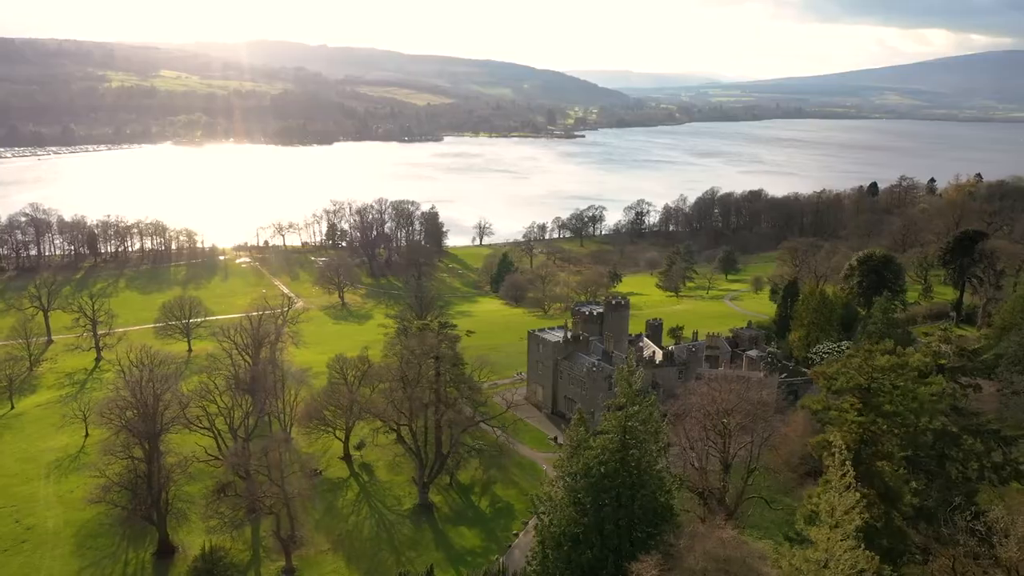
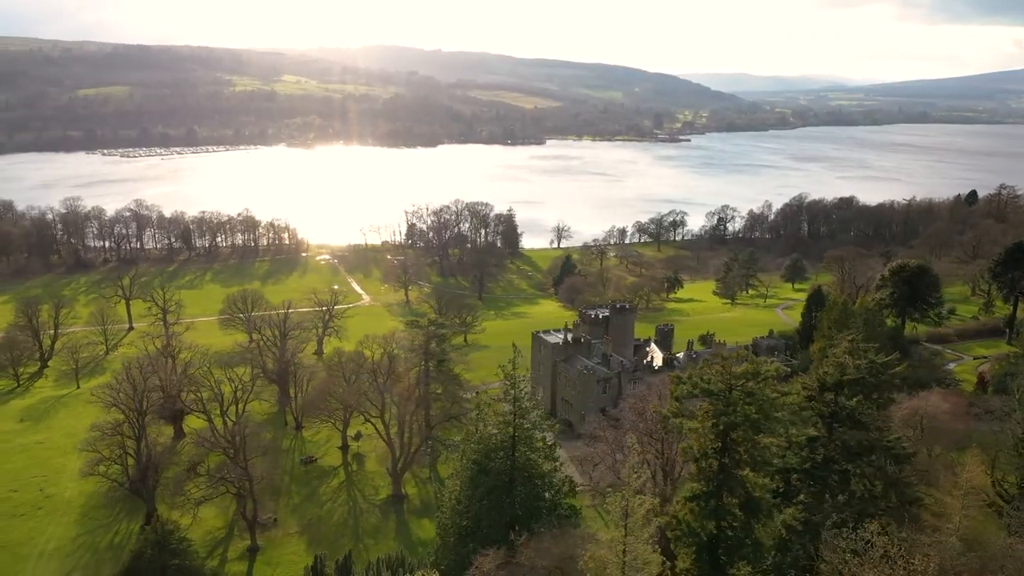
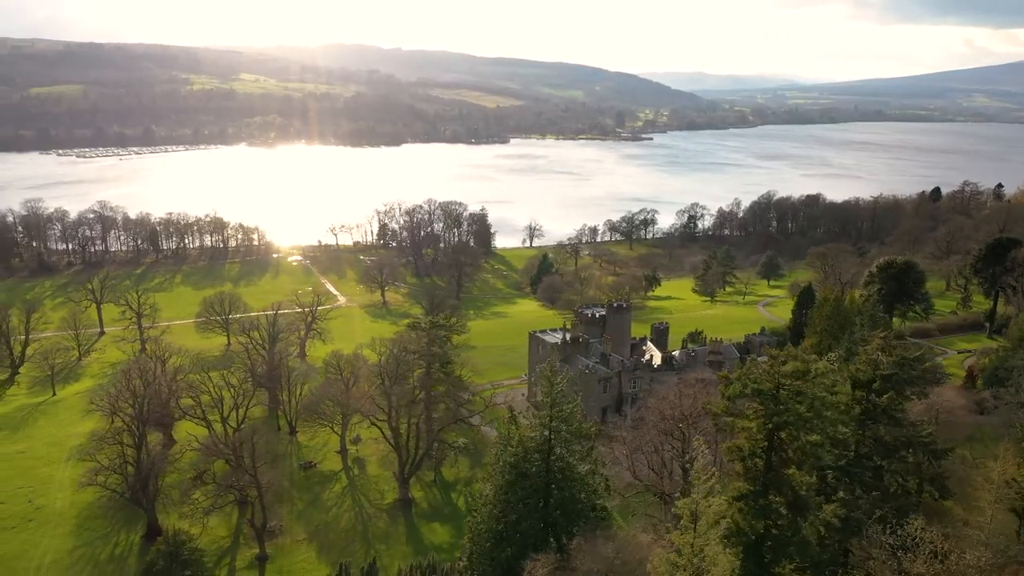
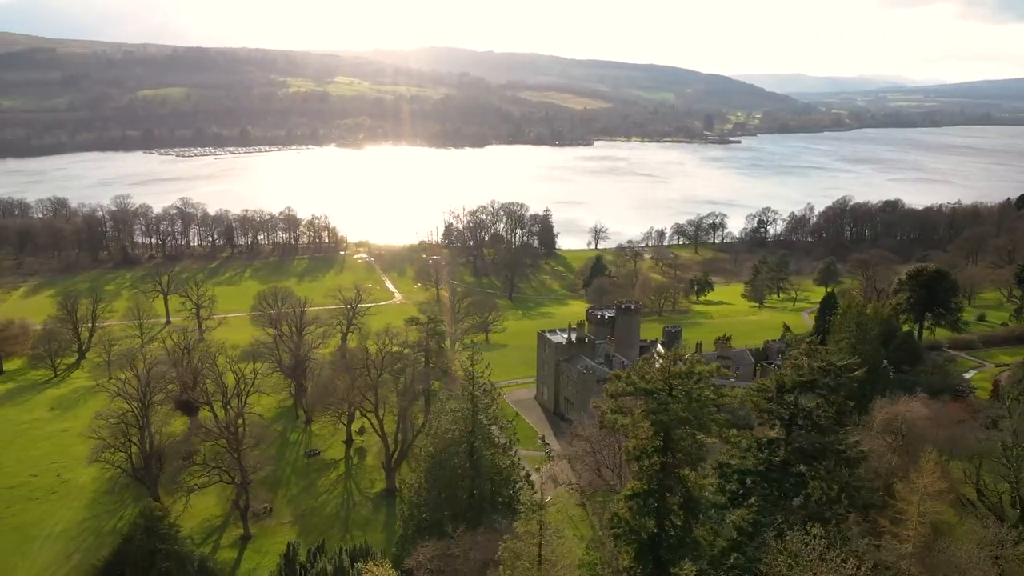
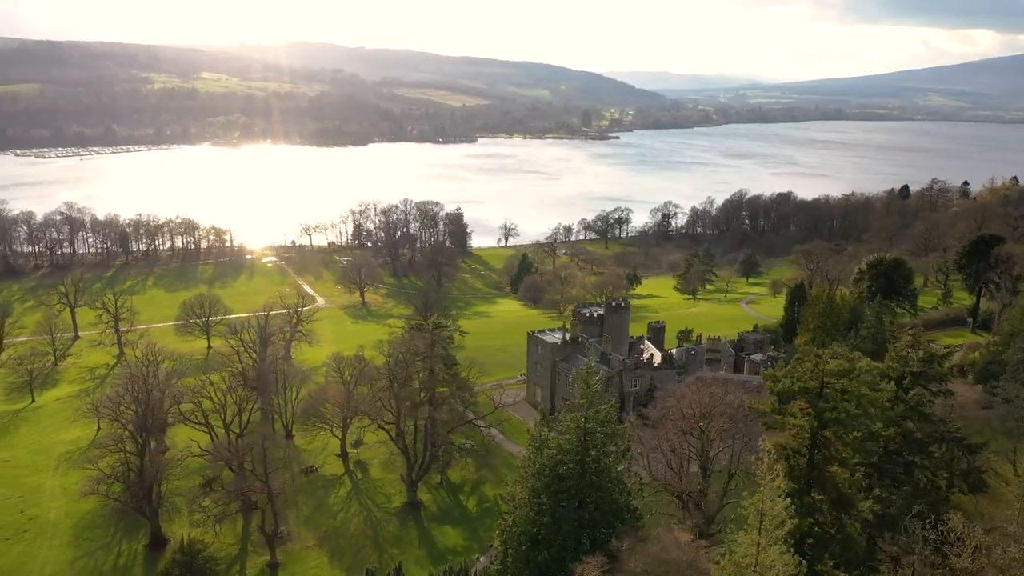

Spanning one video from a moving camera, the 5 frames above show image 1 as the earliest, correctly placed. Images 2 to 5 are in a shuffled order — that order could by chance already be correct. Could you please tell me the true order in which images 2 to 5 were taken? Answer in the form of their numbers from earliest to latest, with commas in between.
5, 3, 2, 4
